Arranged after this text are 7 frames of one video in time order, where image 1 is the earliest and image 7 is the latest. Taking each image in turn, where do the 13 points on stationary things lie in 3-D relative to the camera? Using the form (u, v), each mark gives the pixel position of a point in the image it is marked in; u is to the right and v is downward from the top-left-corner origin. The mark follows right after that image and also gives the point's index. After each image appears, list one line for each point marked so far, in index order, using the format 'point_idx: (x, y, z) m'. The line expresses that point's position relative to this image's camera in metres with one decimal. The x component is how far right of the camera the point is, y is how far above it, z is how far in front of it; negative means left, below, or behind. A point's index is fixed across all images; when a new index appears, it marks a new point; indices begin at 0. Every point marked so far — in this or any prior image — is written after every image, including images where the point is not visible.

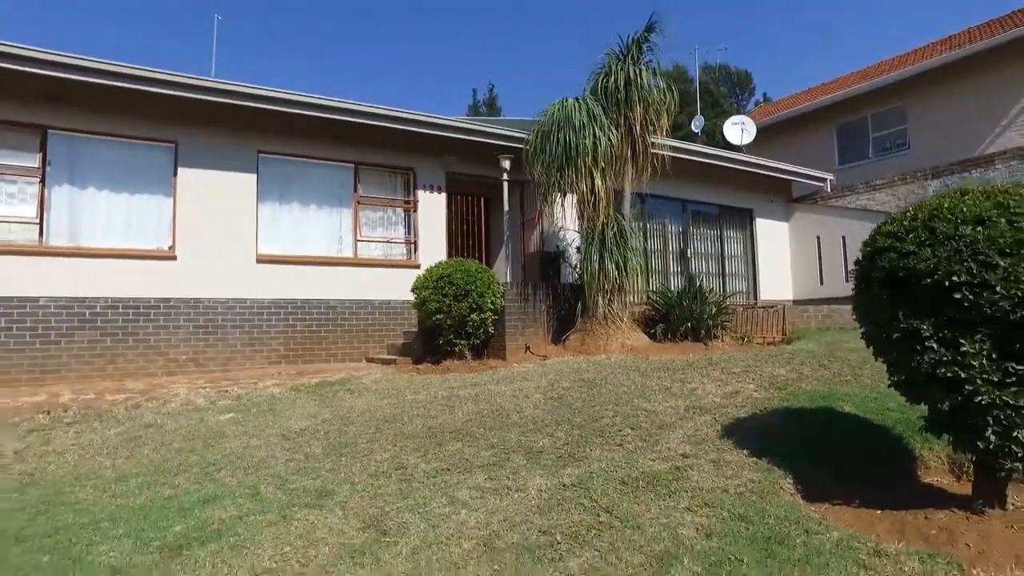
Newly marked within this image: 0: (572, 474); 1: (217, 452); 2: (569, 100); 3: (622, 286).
0: (+0.4, -1.3, +4.4) m
1: (-2.6, -1.4, +5.5) m
2: (+0.8, +2.6, +9.0) m
3: (+1.6, 0.0, +9.3) m
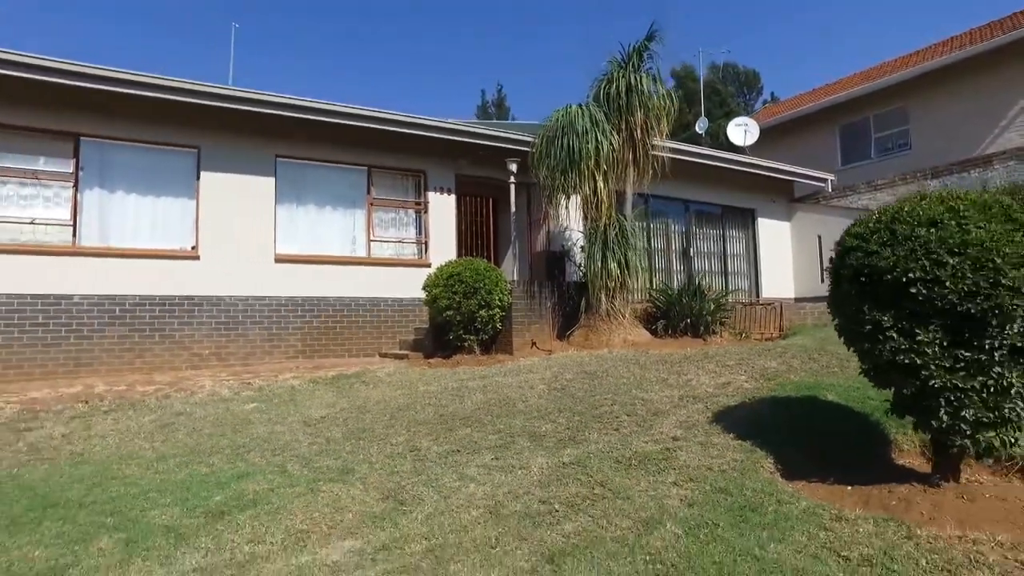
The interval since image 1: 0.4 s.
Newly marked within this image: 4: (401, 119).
0: (+0.4, -1.3, +4.8) m
1: (-2.5, -1.4, +6.0) m
2: (+0.9, +2.7, +9.4) m
3: (+1.7, +0.1, +9.7) m
4: (-1.9, +2.9, +10.7) m
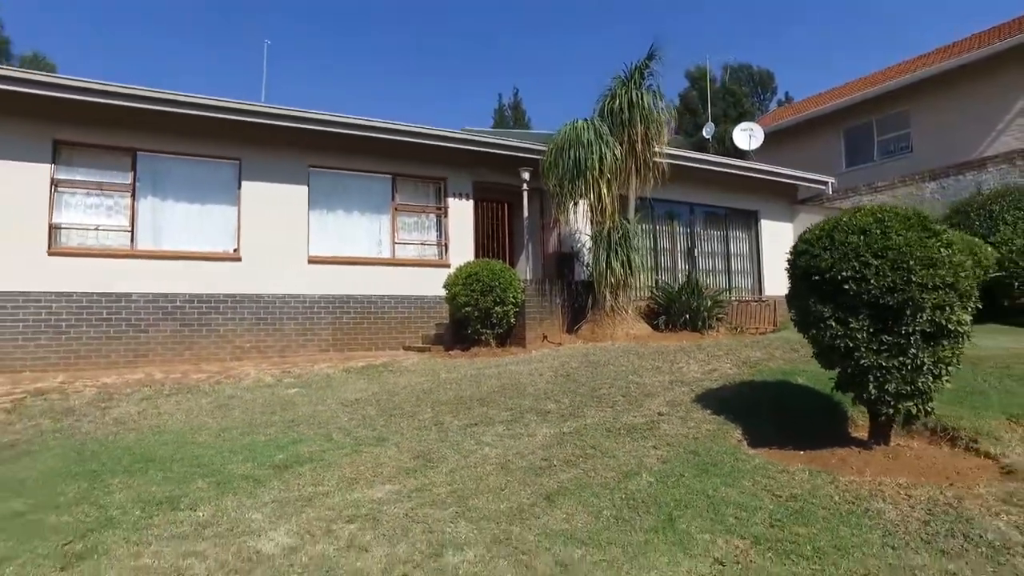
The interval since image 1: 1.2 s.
0: (+0.5, -1.2, +5.7) m
1: (-2.4, -1.4, +7.0) m
2: (+1.1, +2.7, +10.3) m
3: (+1.9, +0.1, +10.5) m
4: (-1.7, +2.9, +11.6) m
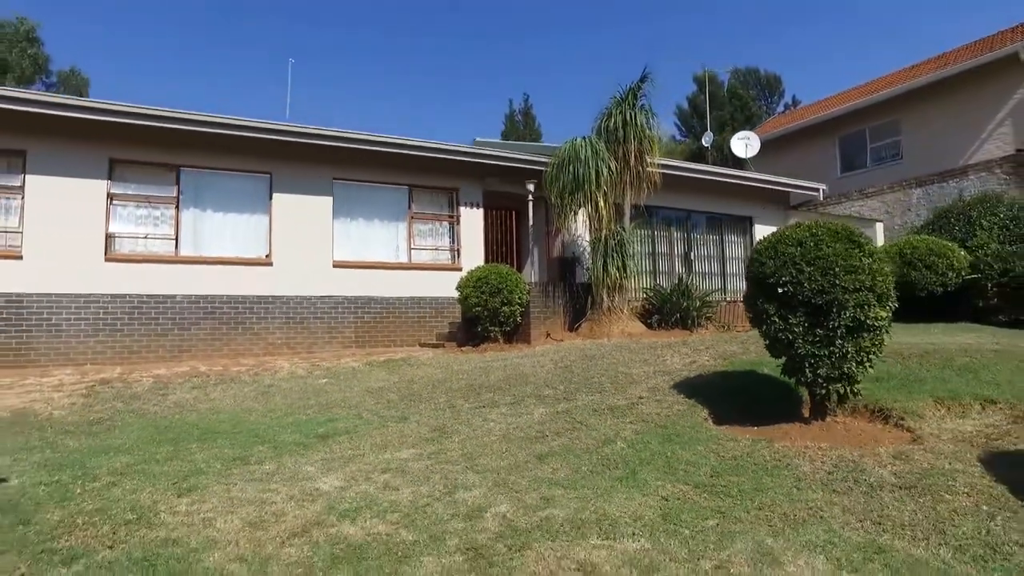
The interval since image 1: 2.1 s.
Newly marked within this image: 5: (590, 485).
0: (+0.5, -1.3, +6.8) m
1: (-2.4, -1.4, +8.1) m
2: (+1.2, +2.7, +11.4) m
3: (+2.0, +0.1, +11.6) m
4: (-1.5, +2.8, +12.7) m
5: (+0.5, -1.4, +4.5) m
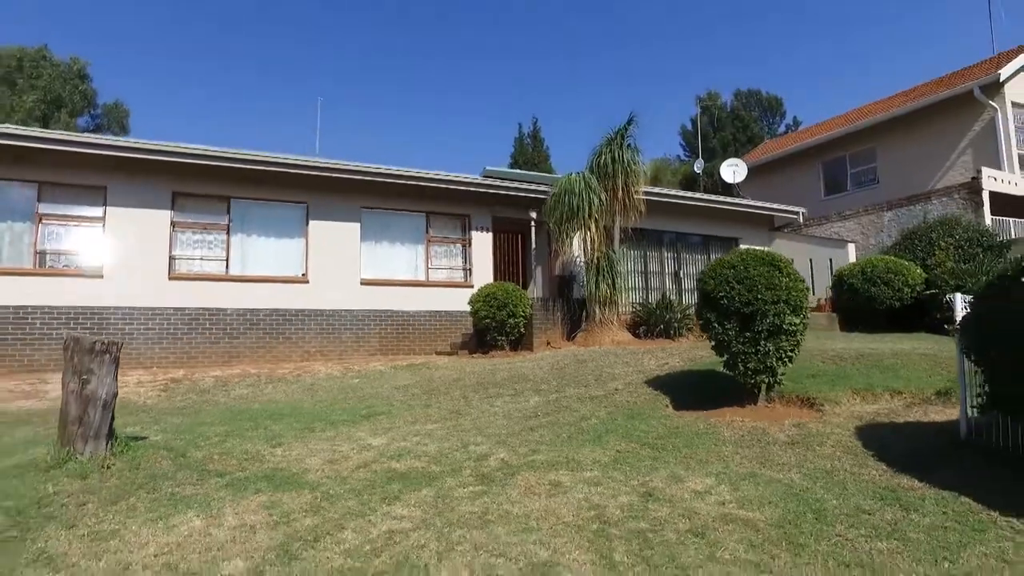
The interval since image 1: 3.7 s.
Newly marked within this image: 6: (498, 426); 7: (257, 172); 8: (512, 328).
0: (+0.6, -1.4, +8.4) m
1: (-2.3, -1.6, +9.8) m
2: (+1.3, +2.4, +13.1) m
3: (+2.1, -0.2, +13.3) m
4: (-1.4, +2.5, +14.5) m
5: (+0.5, -1.5, +6.1) m
6: (-0.1, -1.5, +6.9) m
7: (-5.4, +2.5, +13.4) m
8: (0.0, -0.8, +13.0) m
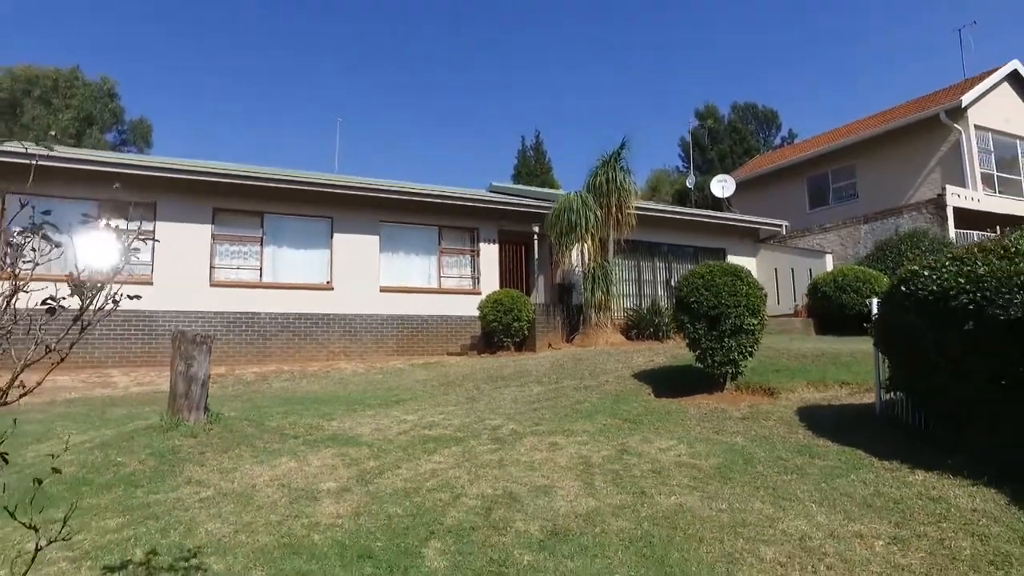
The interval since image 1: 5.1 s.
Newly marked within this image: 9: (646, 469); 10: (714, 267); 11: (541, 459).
0: (+0.6, -1.5, +9.9) m
1: (-2.2, -1.7, +11.3) m
2: (+1.4, +2.2, +14.6) m
3: (+2.2, -0.4, +14.7) m
4: (-1.3, +2.3, +16.1) m
5: (+0.6, -1.6, +7.6) m
6: (-0.1, -1.6, +8.3) m
7: (-5.3, +2.3, +14.9) m
8: (+0.1, -1.0, +14.4) m
9: (+1.1, -1.5, +5.3) m
10: (+2.8, +0.3, +8.9) m
11: (+0.3, -1.5, +5.7) m
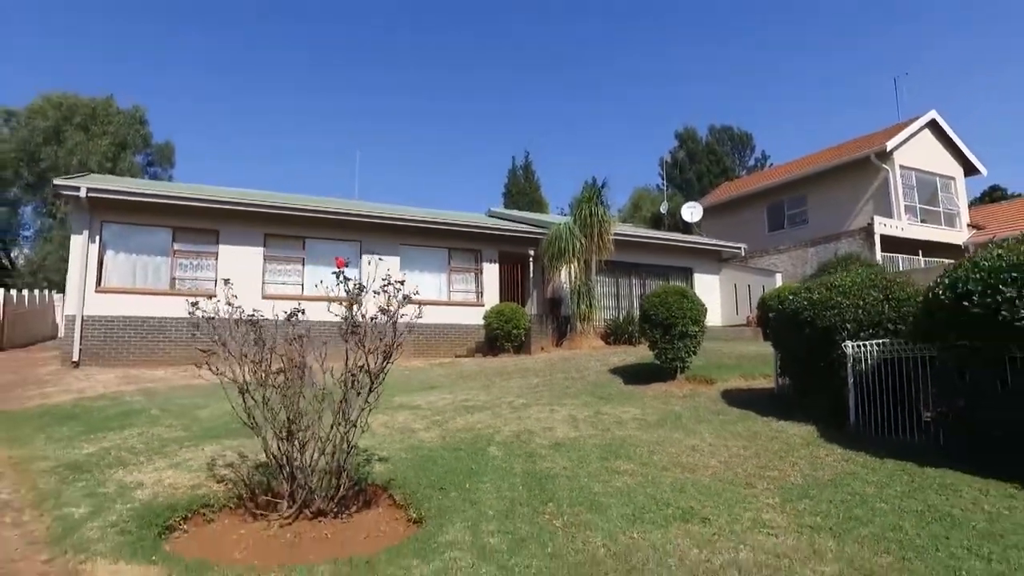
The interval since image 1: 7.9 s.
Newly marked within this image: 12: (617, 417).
0: (+0.7, -1.8, +12.9) m
1: (-2.2, -2.0, +14.3) m
2: (+1.4, +1.8, +17.7) m
3: (+2.2, -0.8, +17.8) m
4: (-1.3, +2.0, +19.1) m
5: (+0.8, -1.8, +10.6) m
6: (+0.1, -1.9, +11.3) m
7: (-5.3, +2.0, +17.9) m
8: (+0.1, -1.3, +17.5) m
9: (+1.3, -1.8, +8.4) m
10: (+3.0, 0.0, +12.0) m
11: (+0.5, -1.8, +8.7) m
12: (+1.4, -1.8, +8.6) m
